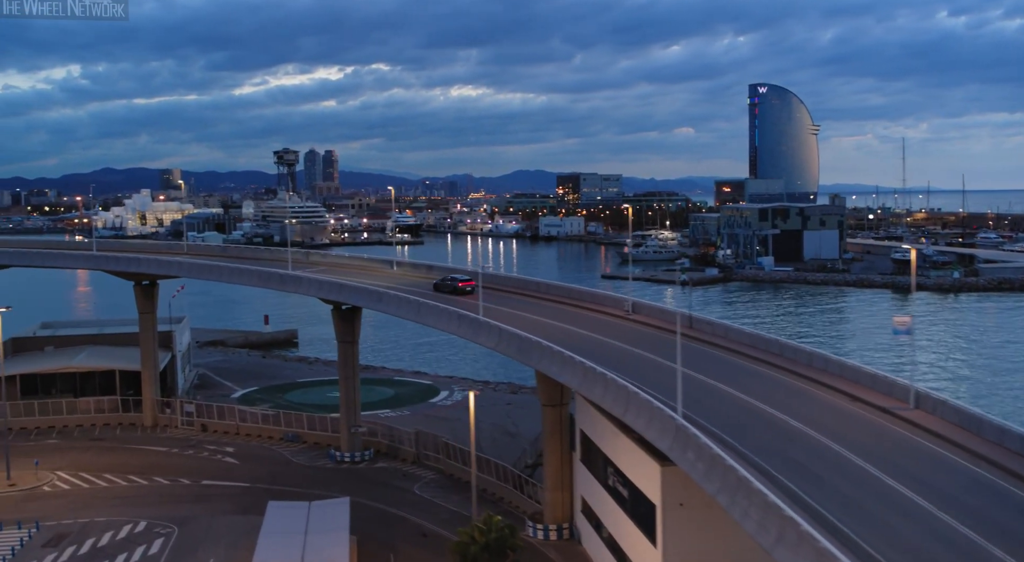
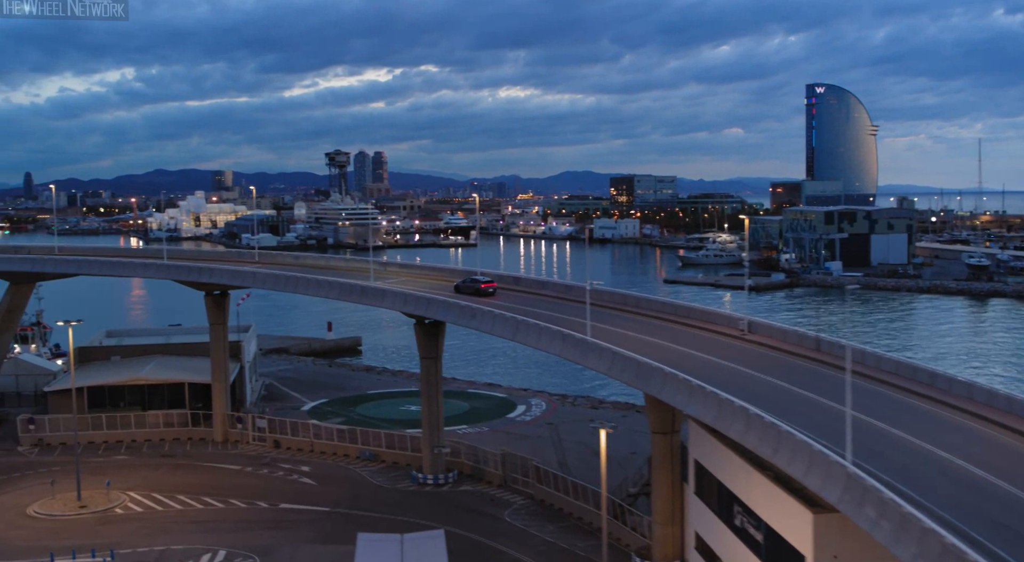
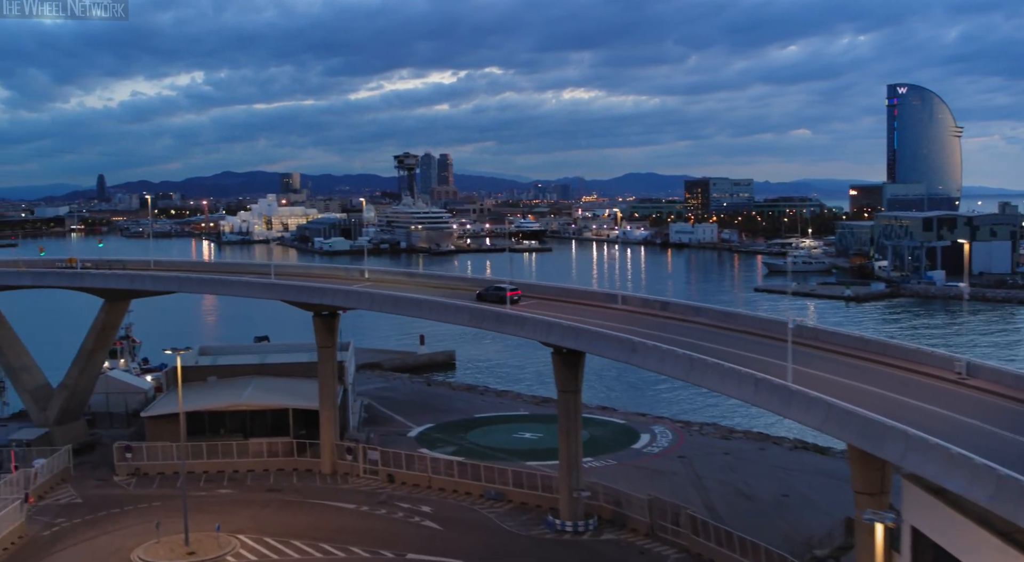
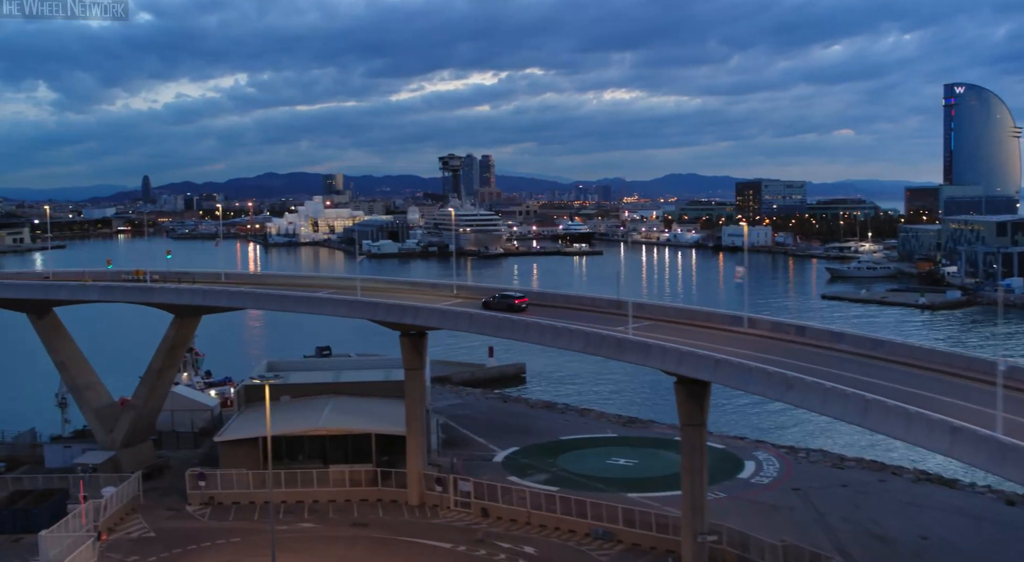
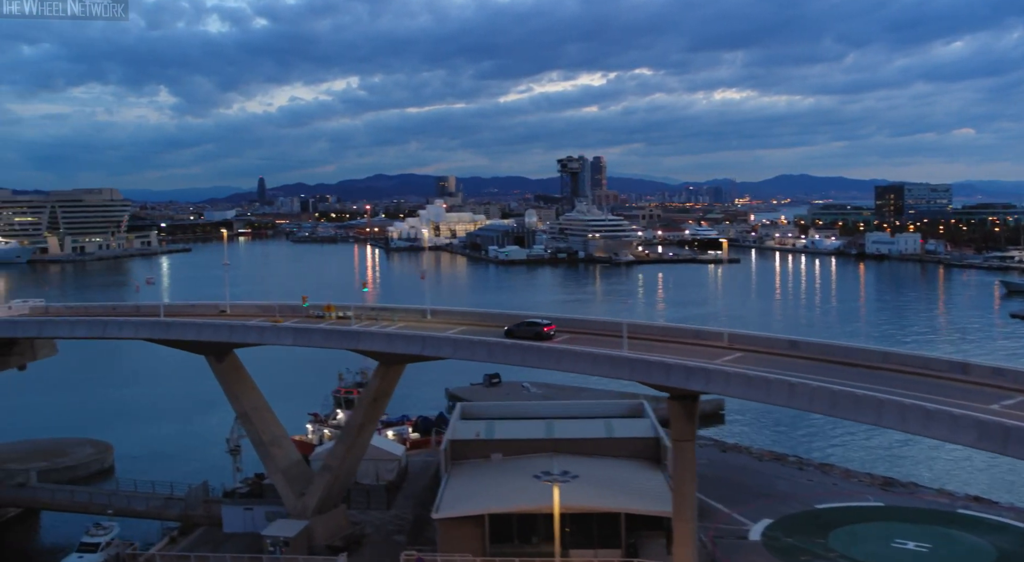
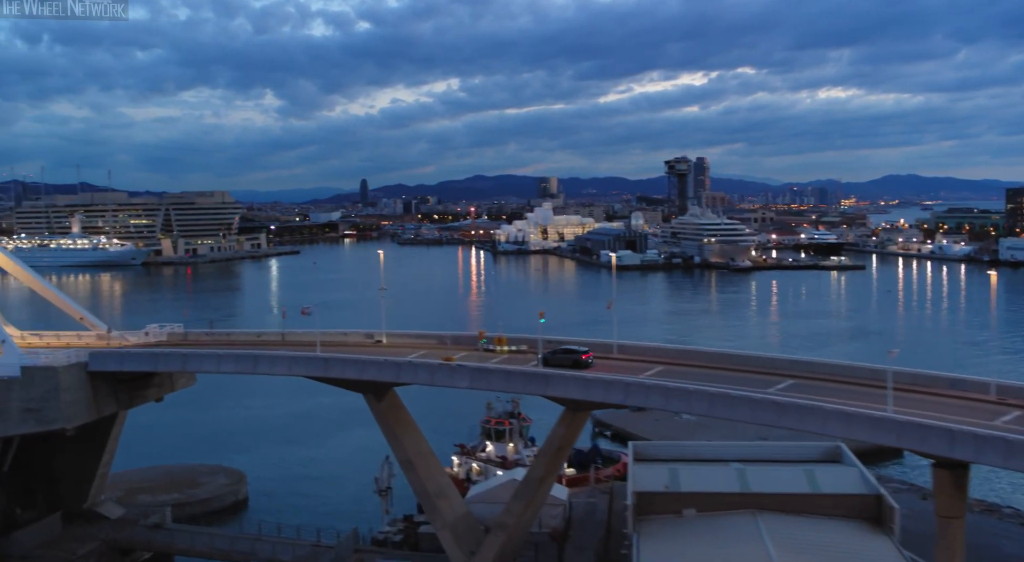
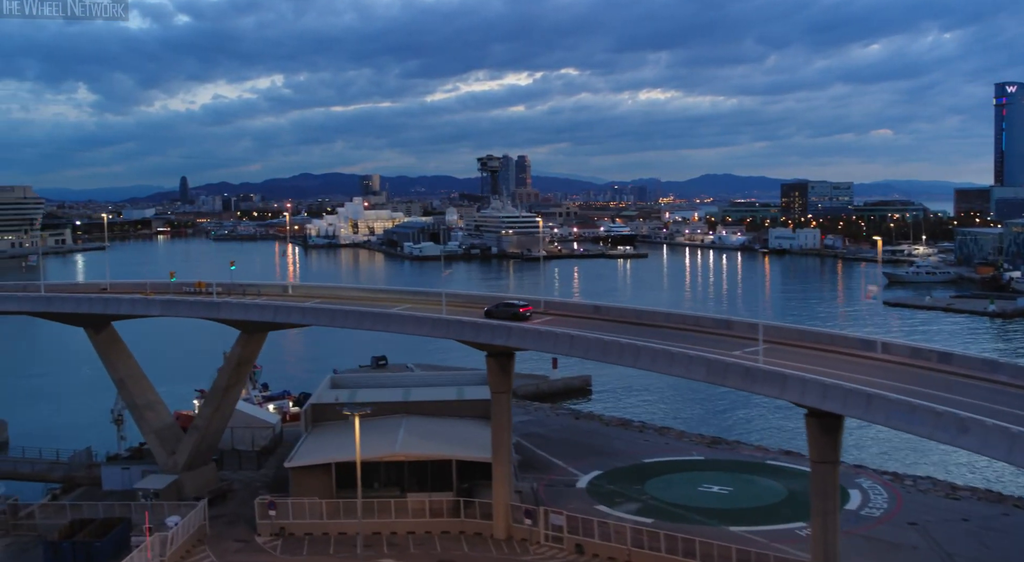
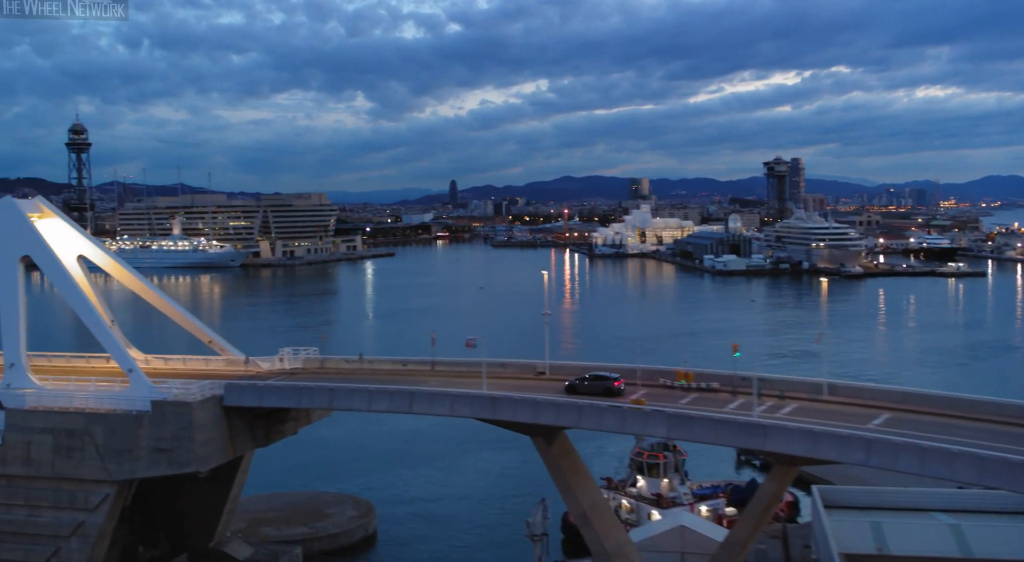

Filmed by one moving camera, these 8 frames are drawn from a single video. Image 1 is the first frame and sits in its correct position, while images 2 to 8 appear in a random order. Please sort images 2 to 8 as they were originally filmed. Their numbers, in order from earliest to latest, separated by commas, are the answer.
2, 3, 4, 7, 5, 6, 8
